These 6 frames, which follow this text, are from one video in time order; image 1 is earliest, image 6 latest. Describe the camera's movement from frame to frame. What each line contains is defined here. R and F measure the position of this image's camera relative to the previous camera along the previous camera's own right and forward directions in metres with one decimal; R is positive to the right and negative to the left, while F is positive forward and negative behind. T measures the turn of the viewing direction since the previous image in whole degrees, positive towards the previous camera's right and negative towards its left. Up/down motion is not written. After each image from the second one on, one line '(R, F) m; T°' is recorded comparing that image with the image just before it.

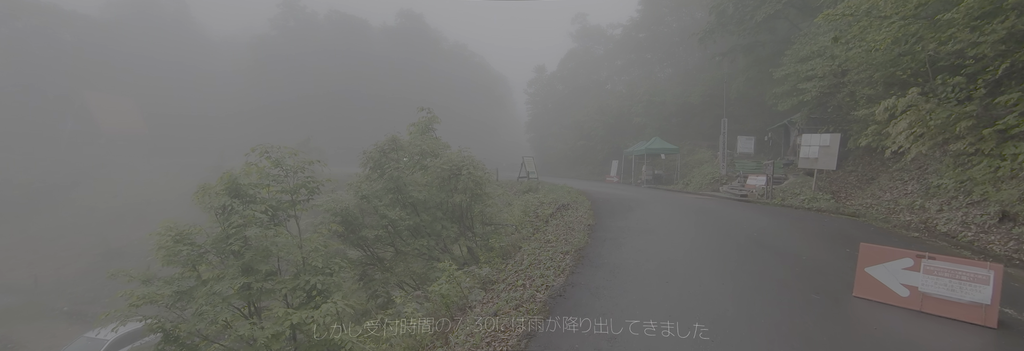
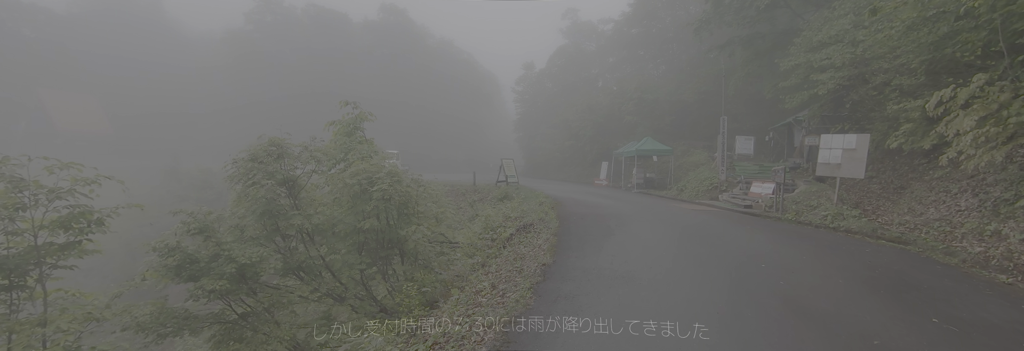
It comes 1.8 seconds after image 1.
(+1.0, +2.3) m; +1°
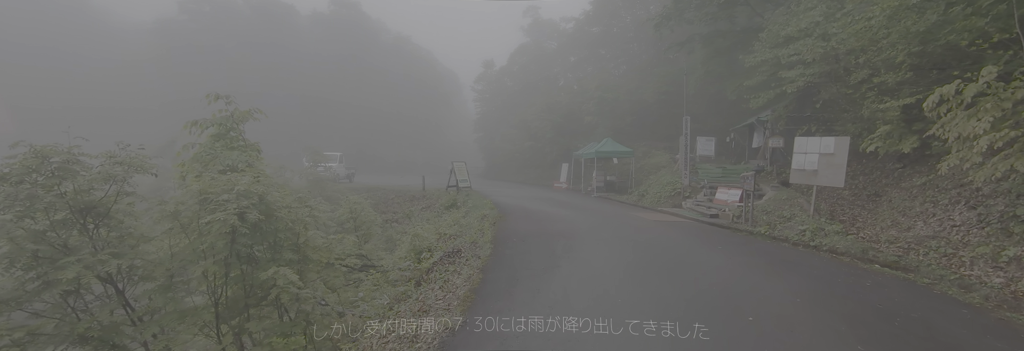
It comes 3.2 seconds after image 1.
(+0.7, +1.7) m; +5°
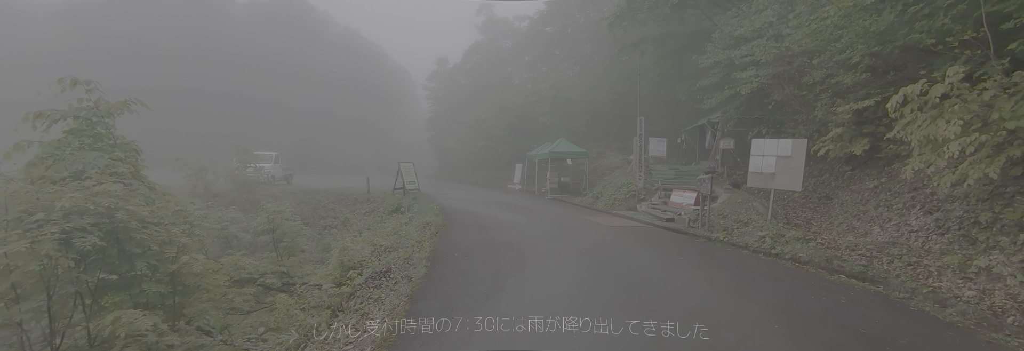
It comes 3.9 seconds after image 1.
(+0.2, +0.9) m; +6°
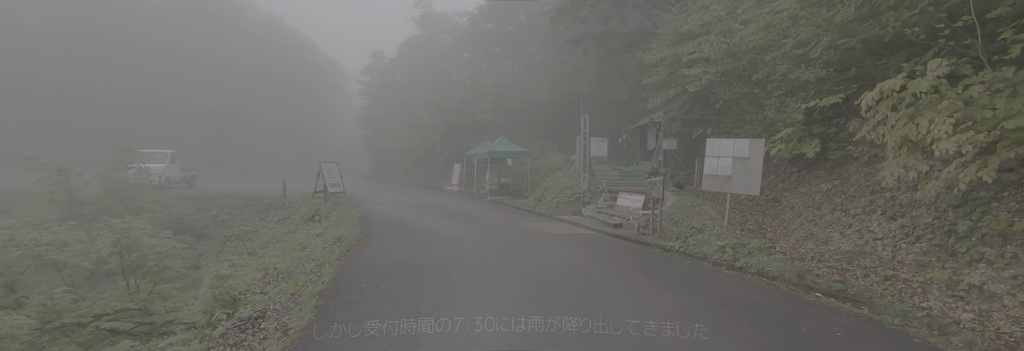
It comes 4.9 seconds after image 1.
(+0.2, +1.3) m; +8°
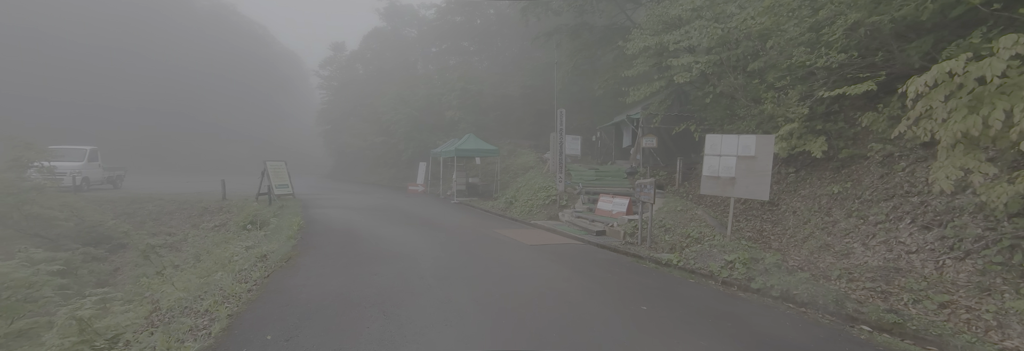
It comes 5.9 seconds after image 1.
(0.0, +1.3) m; +4°
